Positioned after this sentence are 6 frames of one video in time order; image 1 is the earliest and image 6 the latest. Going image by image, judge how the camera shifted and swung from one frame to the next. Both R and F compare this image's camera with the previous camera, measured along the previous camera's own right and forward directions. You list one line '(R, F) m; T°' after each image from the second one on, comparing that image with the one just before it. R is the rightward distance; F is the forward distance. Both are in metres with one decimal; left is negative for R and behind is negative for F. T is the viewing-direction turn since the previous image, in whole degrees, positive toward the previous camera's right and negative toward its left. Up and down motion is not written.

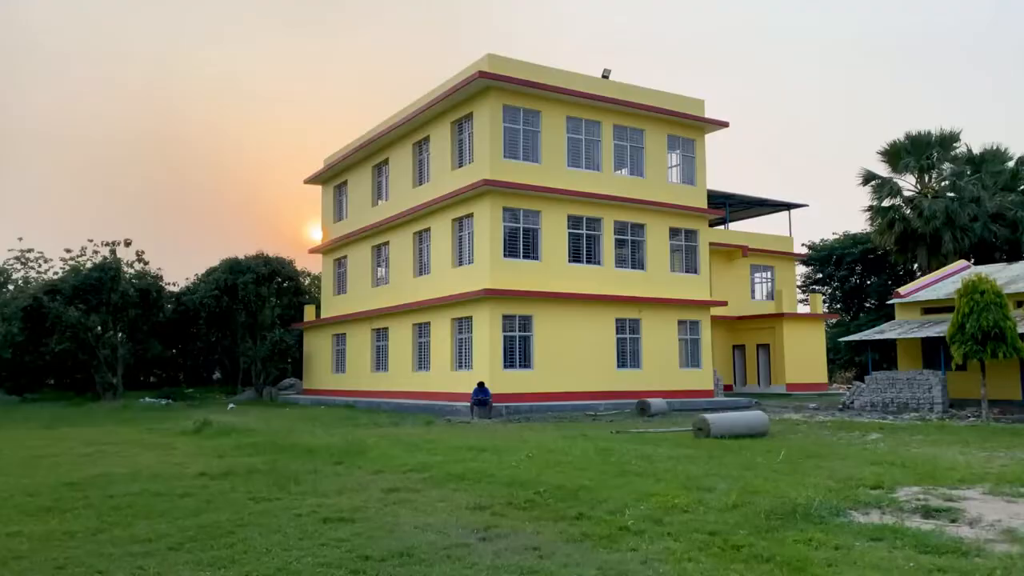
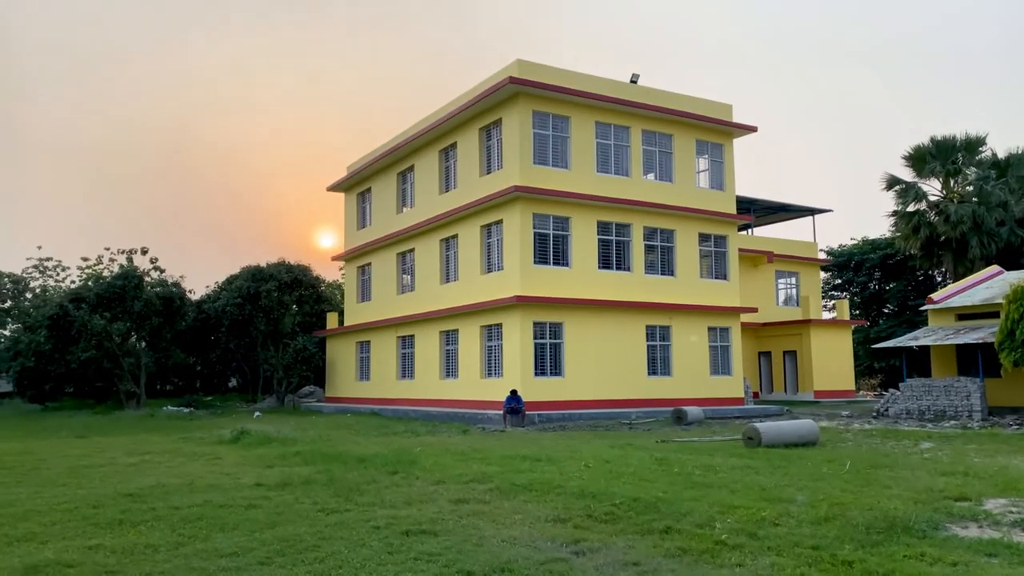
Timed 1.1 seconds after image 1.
(-0.6, +0.1) m; -1°
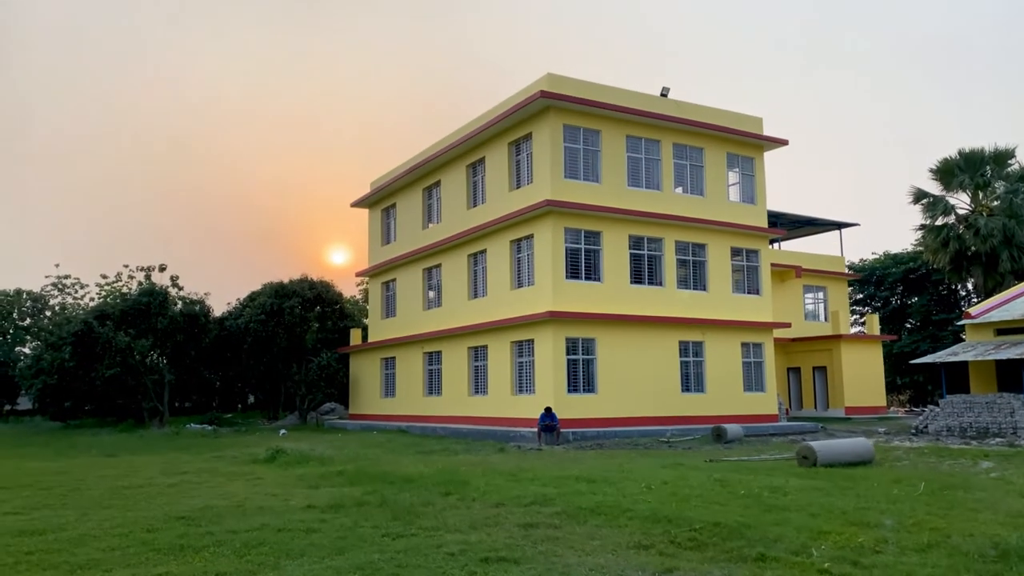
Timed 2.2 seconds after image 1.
(-0.5, +0.3) m; -1°
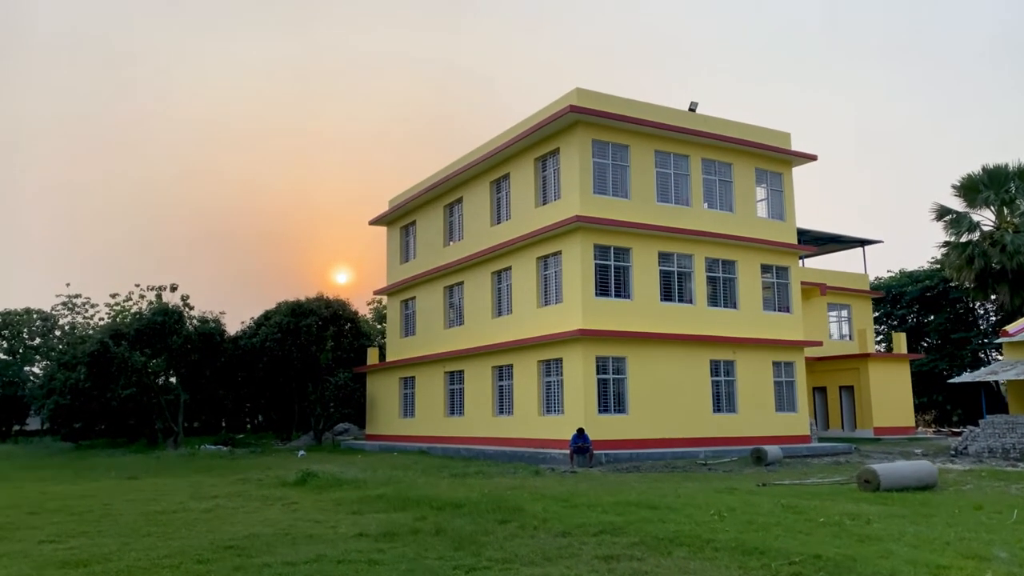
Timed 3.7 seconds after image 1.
(-0.6, +0.4) m; 0°
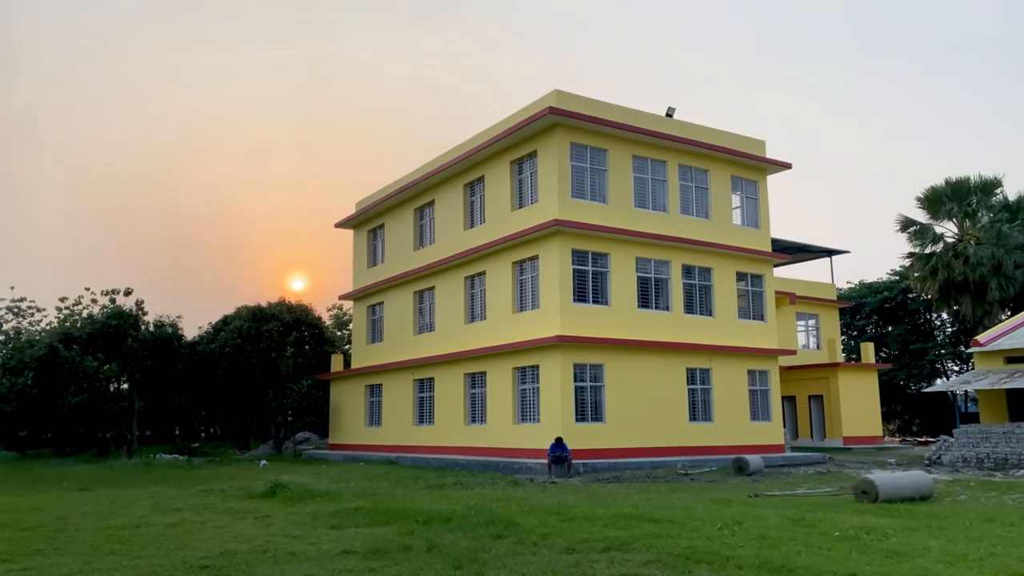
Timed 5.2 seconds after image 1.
(-0.4, +0.5) m; +3°
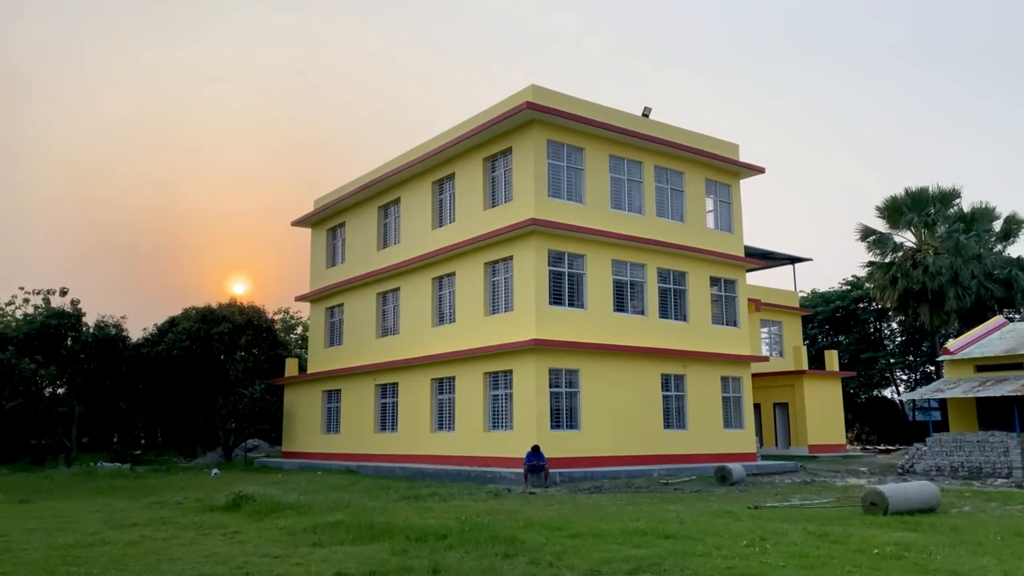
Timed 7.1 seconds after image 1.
(-0.6, +0.8) m; +4°
